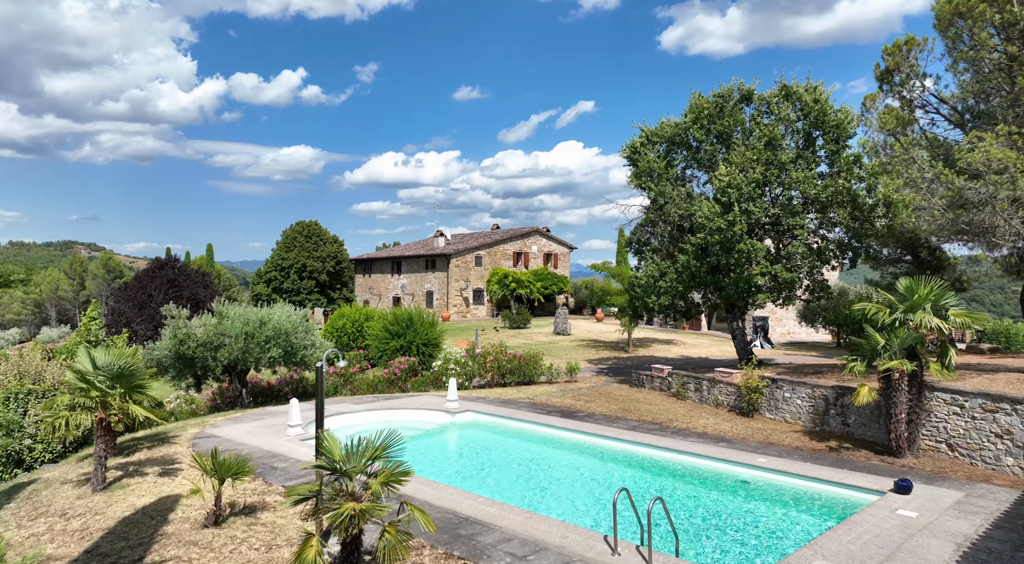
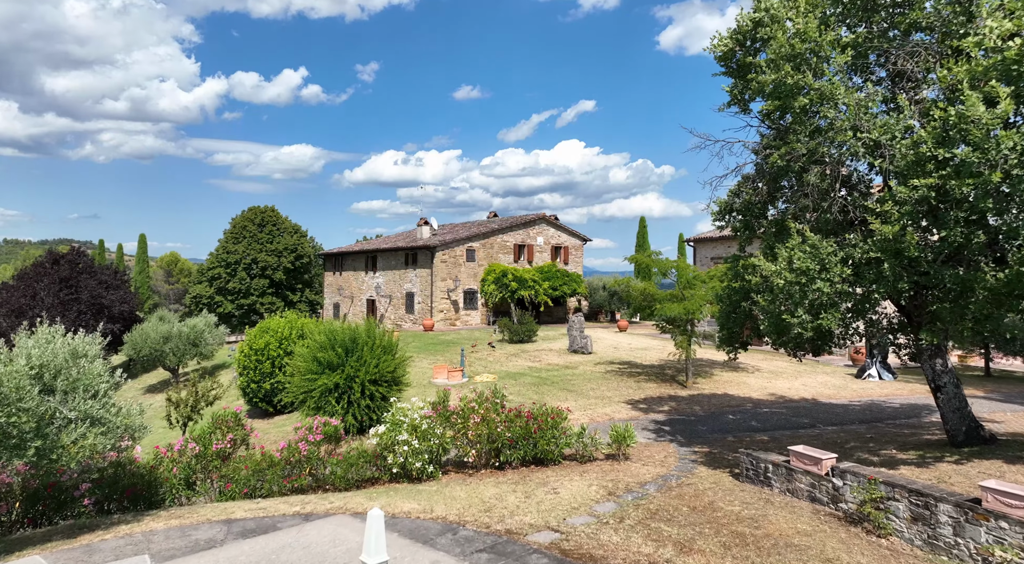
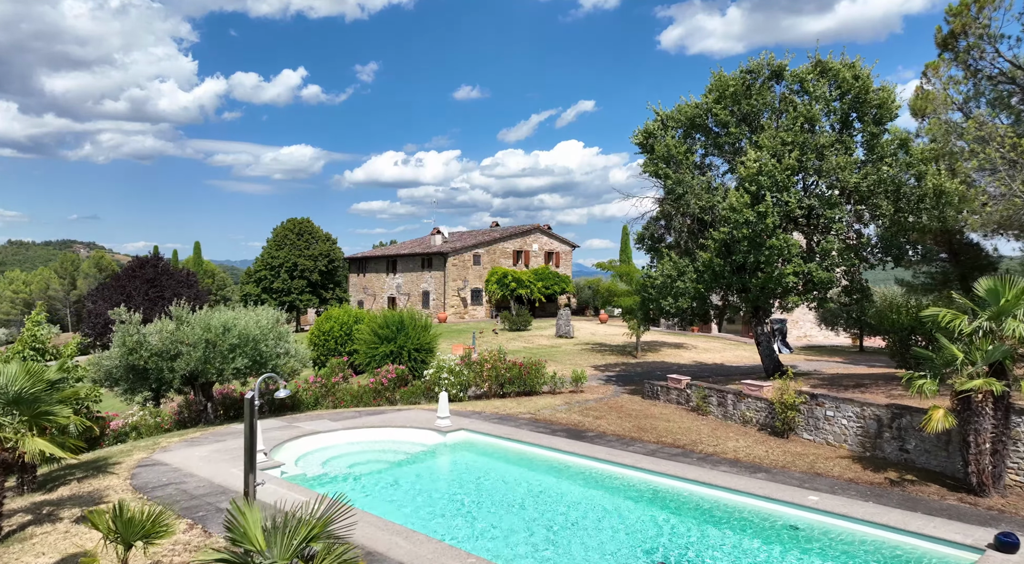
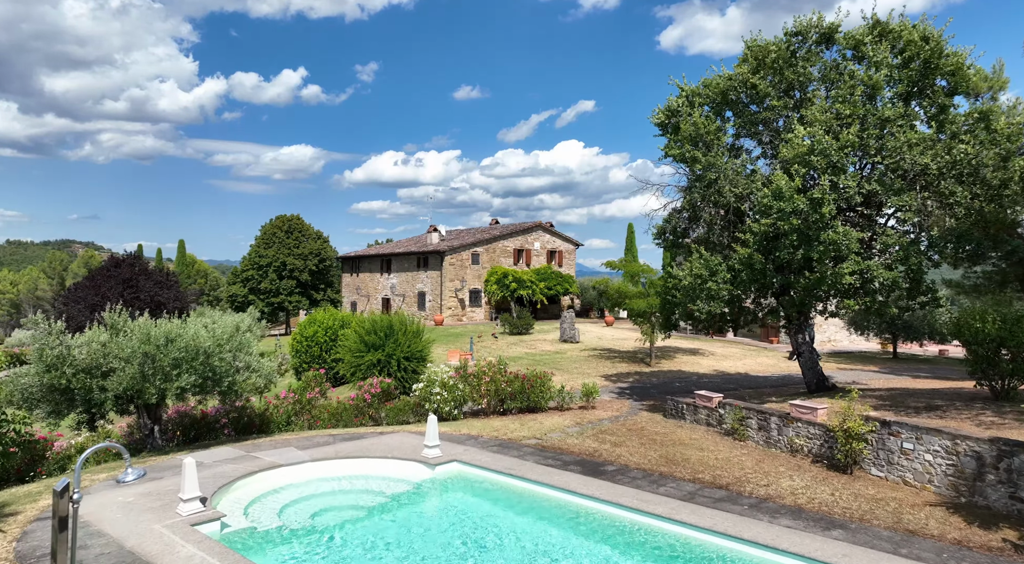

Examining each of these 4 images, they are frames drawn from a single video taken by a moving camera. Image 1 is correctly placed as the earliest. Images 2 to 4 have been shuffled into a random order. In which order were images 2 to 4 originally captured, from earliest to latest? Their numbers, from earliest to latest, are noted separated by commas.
3, 4, 2
